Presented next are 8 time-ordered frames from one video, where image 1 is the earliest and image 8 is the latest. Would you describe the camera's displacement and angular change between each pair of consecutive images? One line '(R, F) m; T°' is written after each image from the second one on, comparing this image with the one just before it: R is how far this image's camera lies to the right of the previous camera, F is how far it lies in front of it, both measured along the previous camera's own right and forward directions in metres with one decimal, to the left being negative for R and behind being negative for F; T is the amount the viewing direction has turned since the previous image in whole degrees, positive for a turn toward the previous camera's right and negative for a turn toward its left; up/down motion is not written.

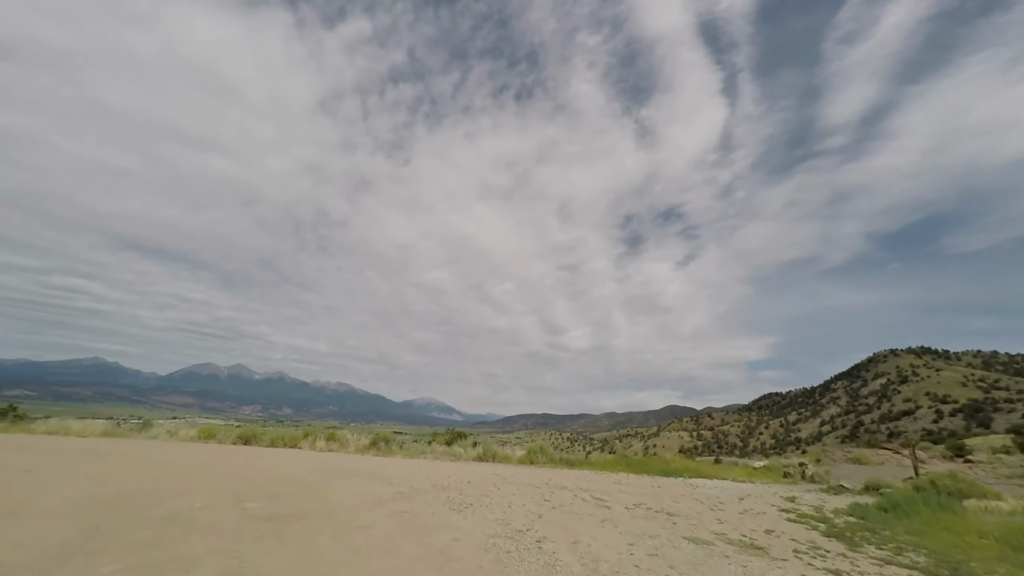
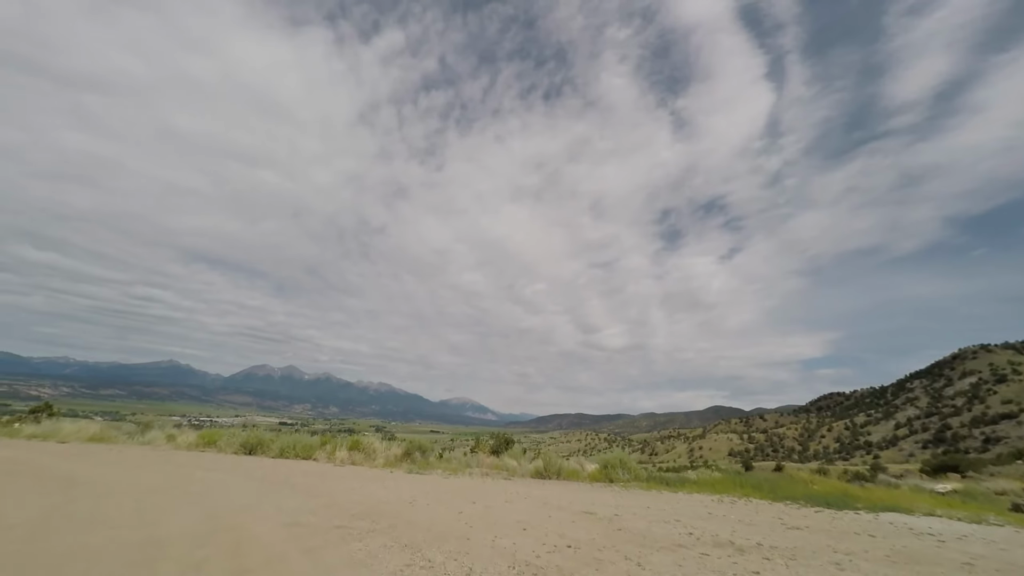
(-2.5, +6.9) m; -5°
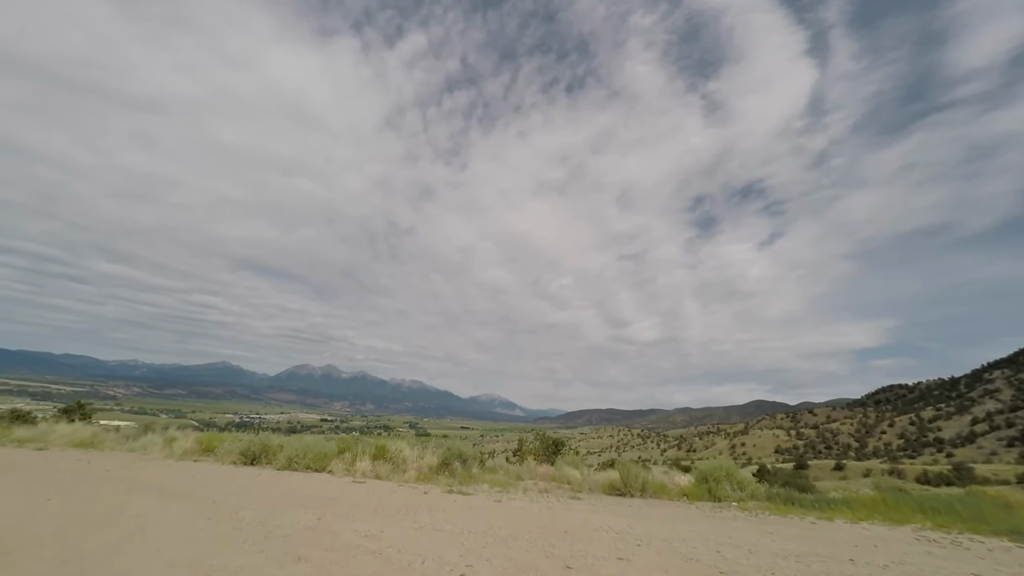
(-1.9, +5.2) m; -4°
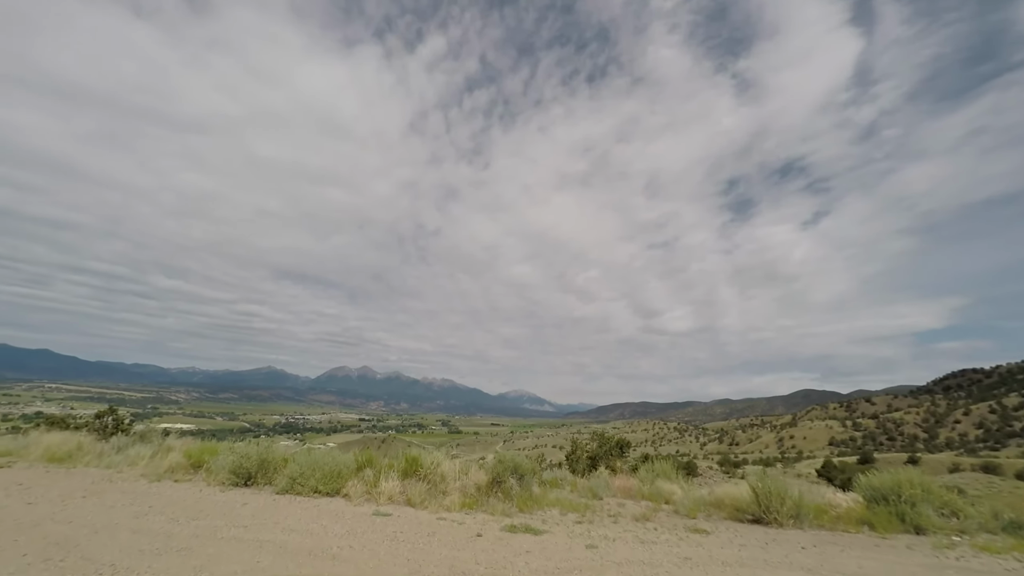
(-1.7, +4.9) m; -4°
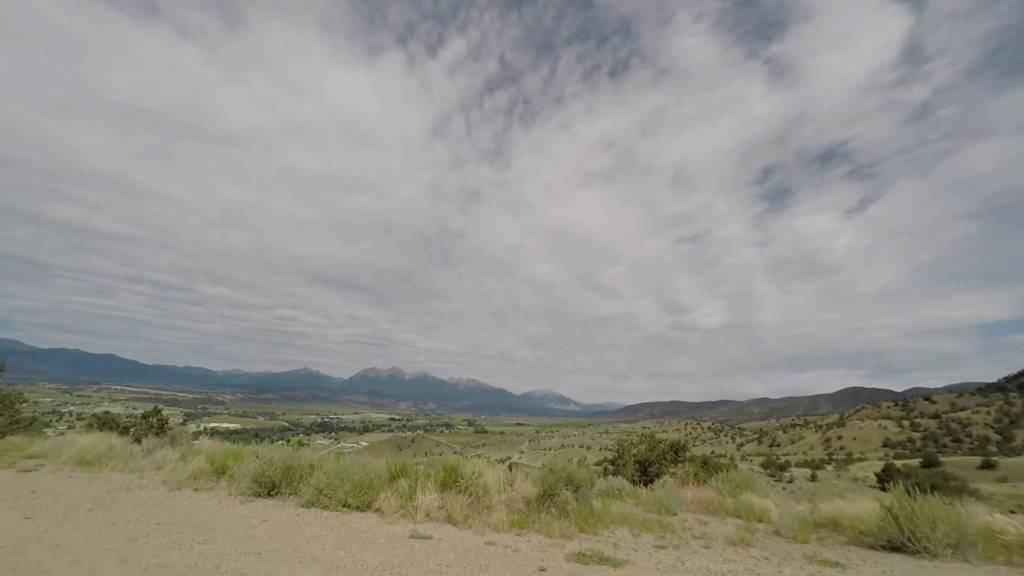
(-0.9, +1.9) m; -4°
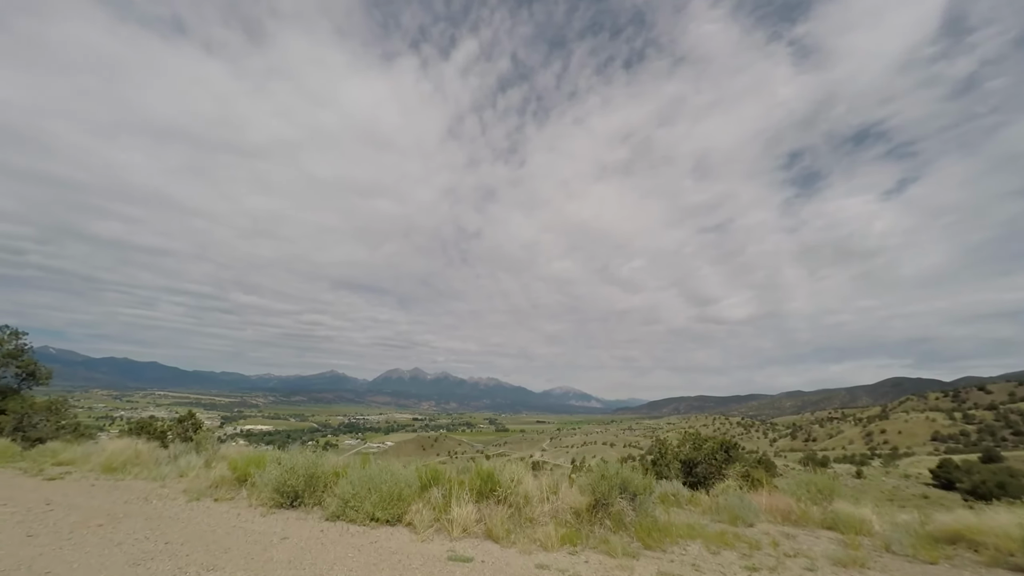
(-0.6, +1.4) m; -3°
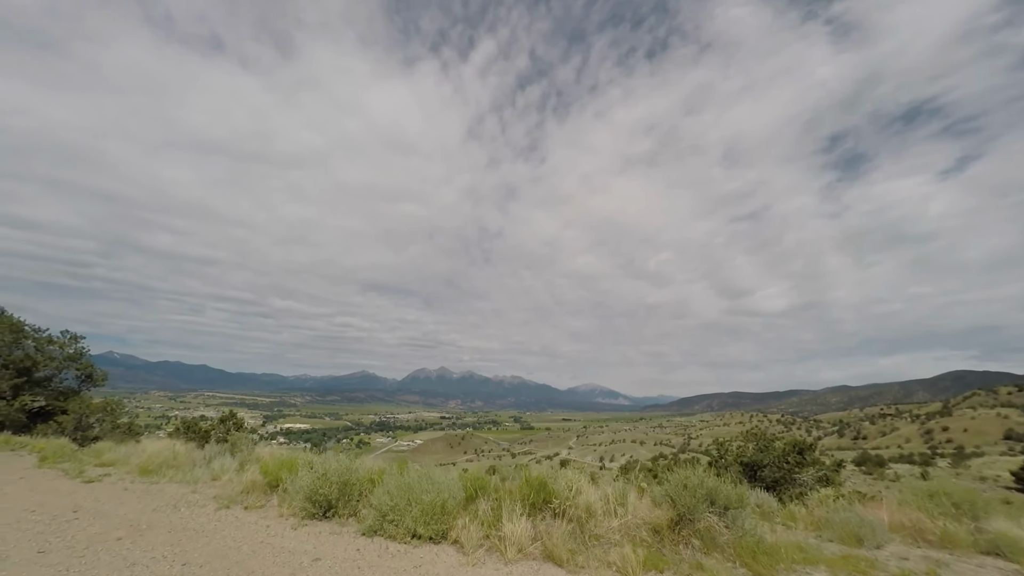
(-0.8, +1.5) m; -4°
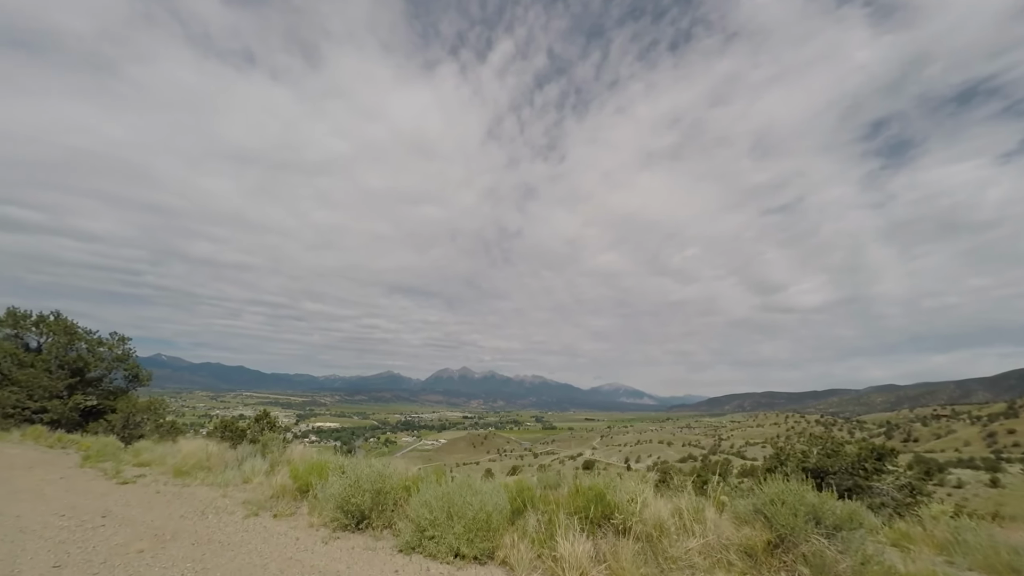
(-0.7, +1.1) m; -4°
